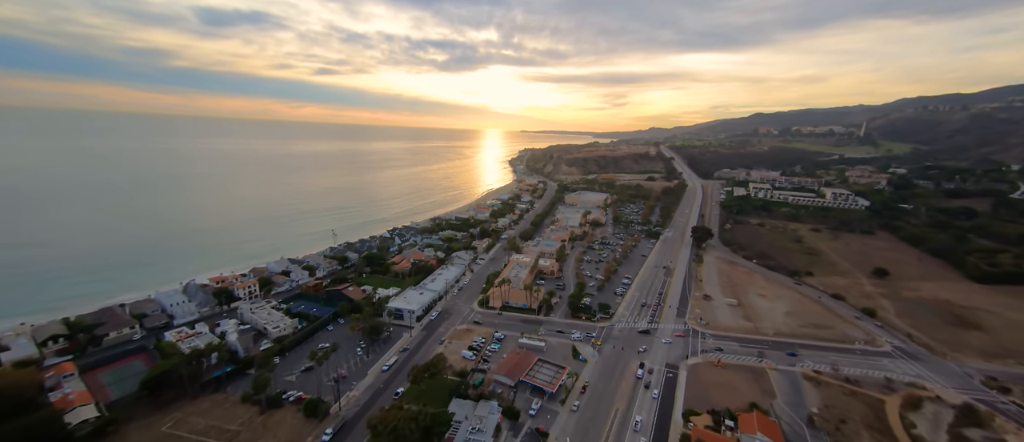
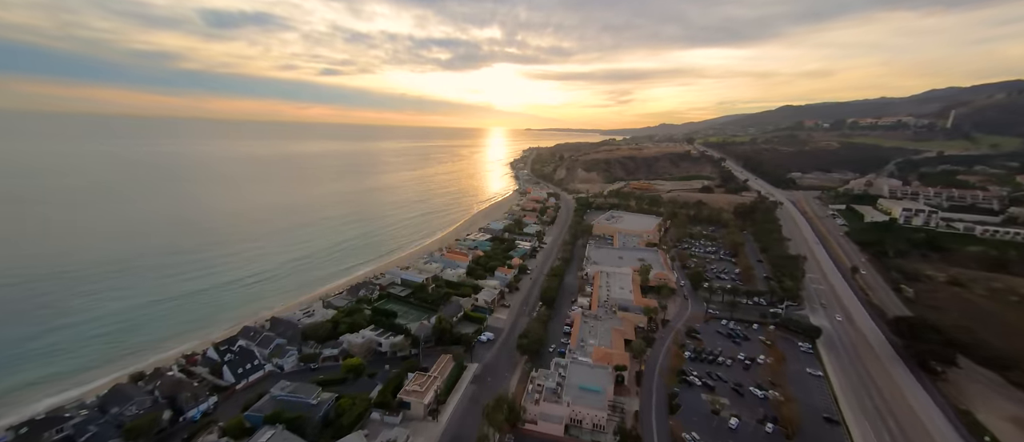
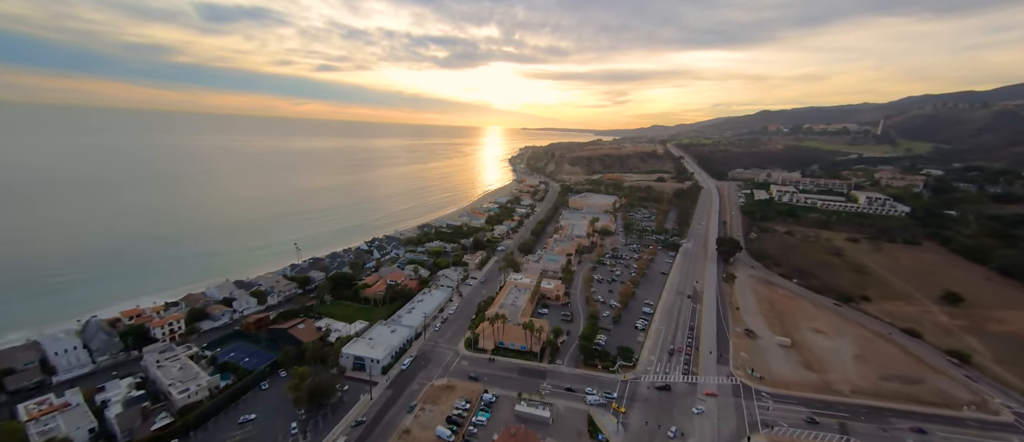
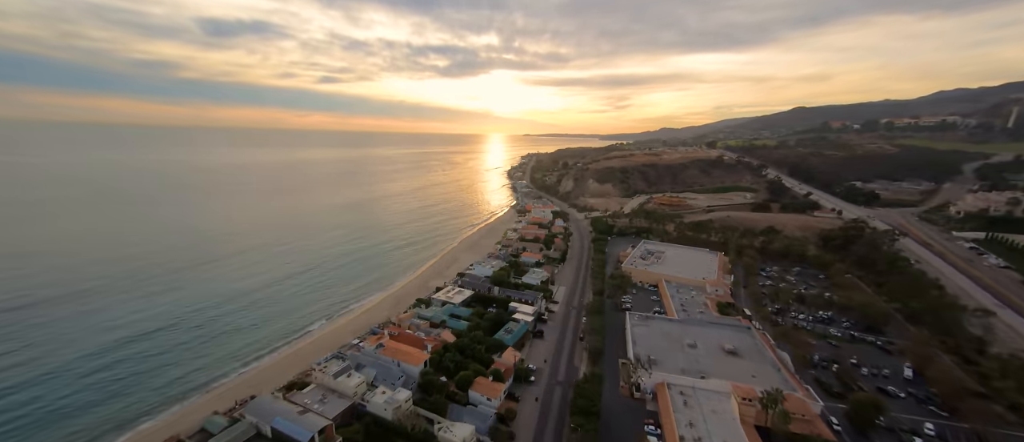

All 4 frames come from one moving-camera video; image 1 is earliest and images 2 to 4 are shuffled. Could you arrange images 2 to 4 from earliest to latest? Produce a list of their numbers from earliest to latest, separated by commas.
3, 2, 4
